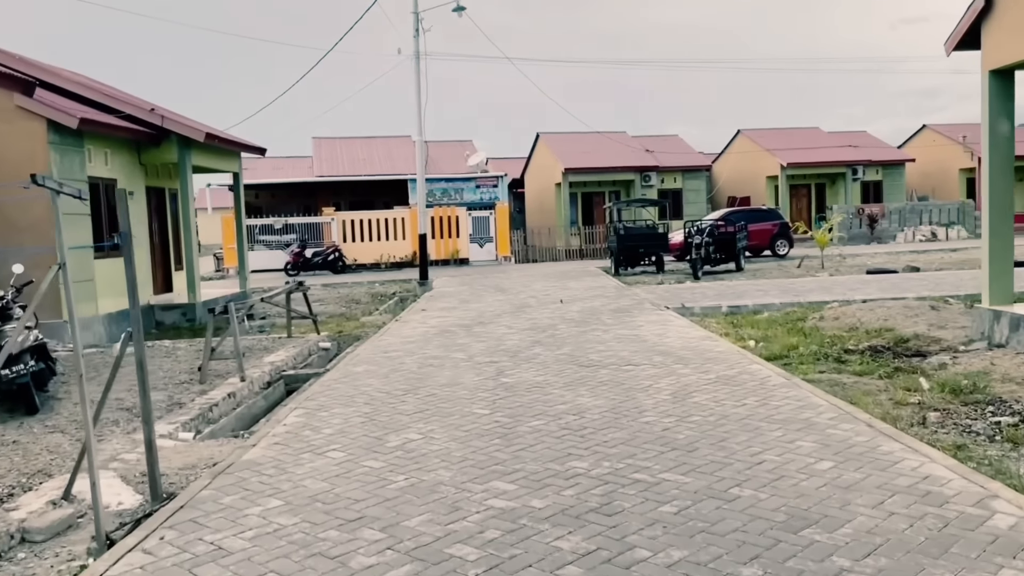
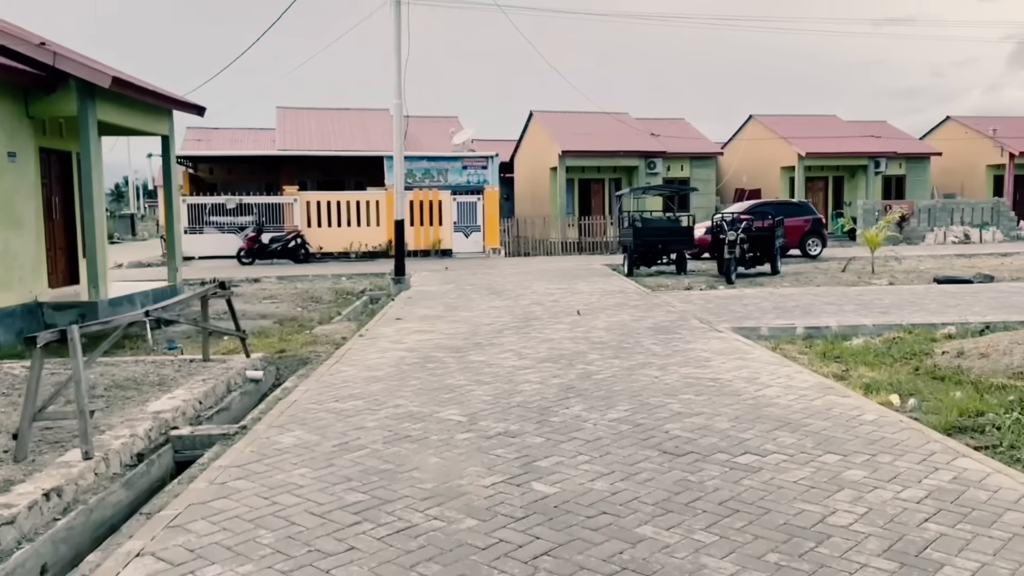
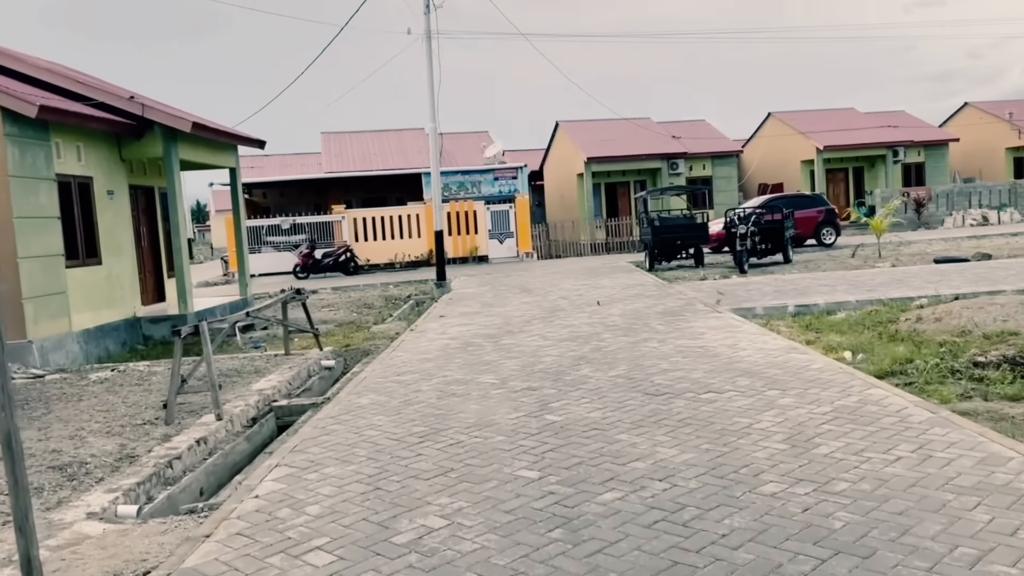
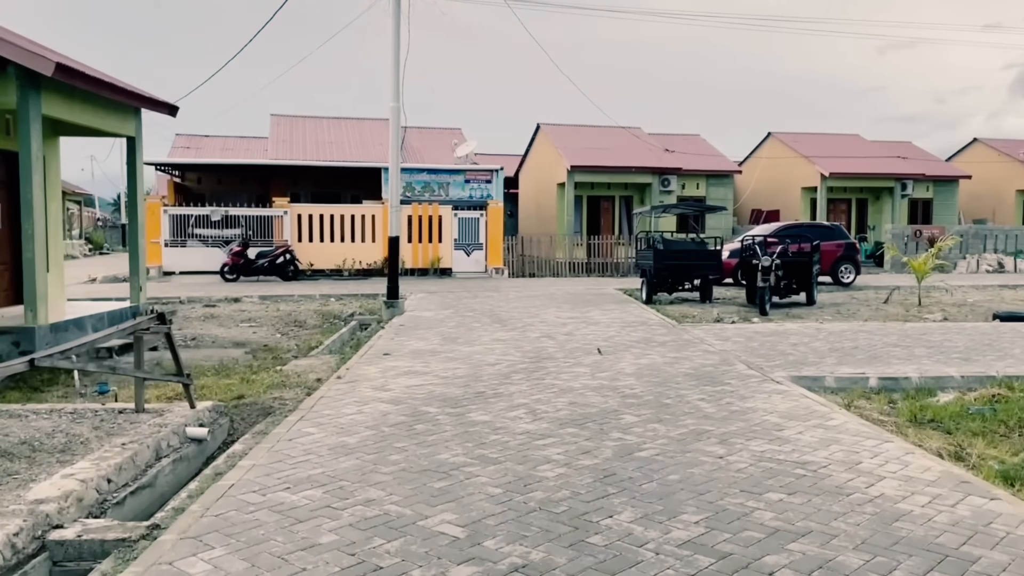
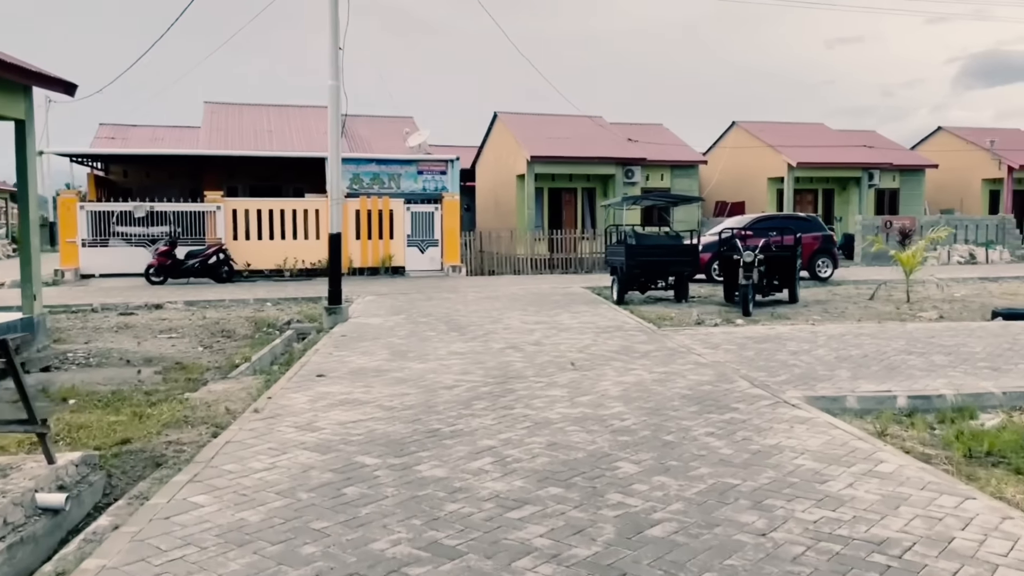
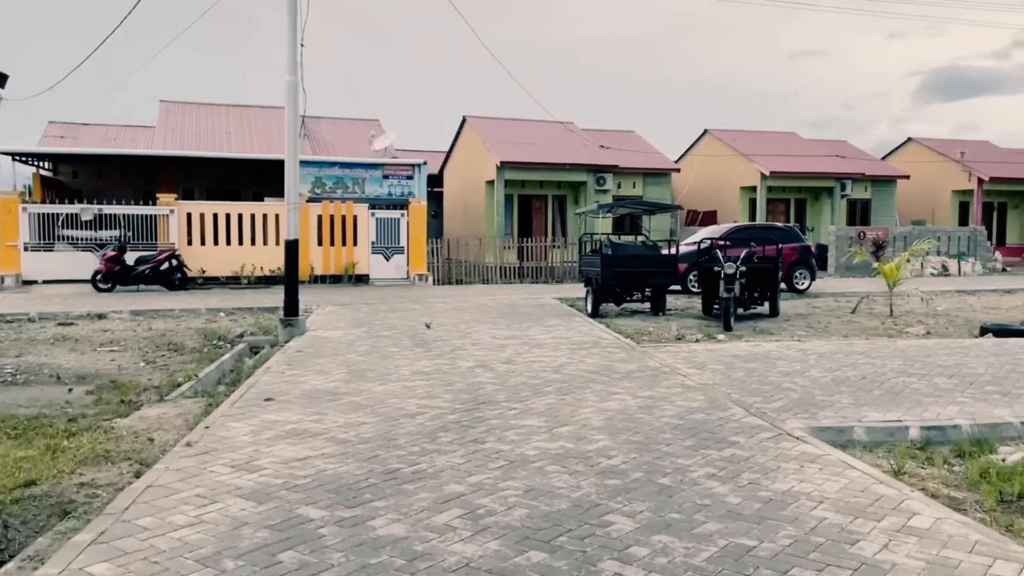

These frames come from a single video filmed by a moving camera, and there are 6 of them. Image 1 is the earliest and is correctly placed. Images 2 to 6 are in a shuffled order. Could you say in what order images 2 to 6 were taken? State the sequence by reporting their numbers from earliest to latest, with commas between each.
3, 2, 4, 5, 6
